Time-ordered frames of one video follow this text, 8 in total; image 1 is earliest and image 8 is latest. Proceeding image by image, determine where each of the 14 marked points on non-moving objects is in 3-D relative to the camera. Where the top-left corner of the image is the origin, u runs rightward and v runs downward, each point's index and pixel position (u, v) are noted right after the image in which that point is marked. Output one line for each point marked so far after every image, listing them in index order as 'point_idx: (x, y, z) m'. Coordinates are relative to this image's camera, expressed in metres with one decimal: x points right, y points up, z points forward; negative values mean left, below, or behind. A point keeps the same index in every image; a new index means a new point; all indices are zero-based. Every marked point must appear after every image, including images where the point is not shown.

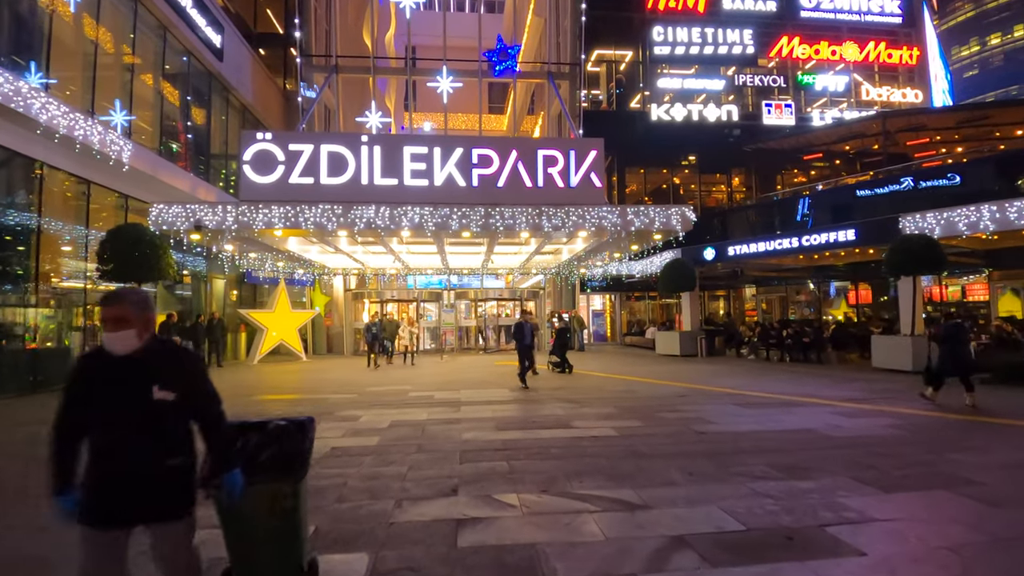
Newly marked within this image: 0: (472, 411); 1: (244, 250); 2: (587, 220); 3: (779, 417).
0: (-0.6, -1.9, +8.6) m
1: (-7.7, +1.1, +16.1) m
2: (+1.7, +1.5, +12.9) m
3: (+3.9, -1.9, +8.2) m
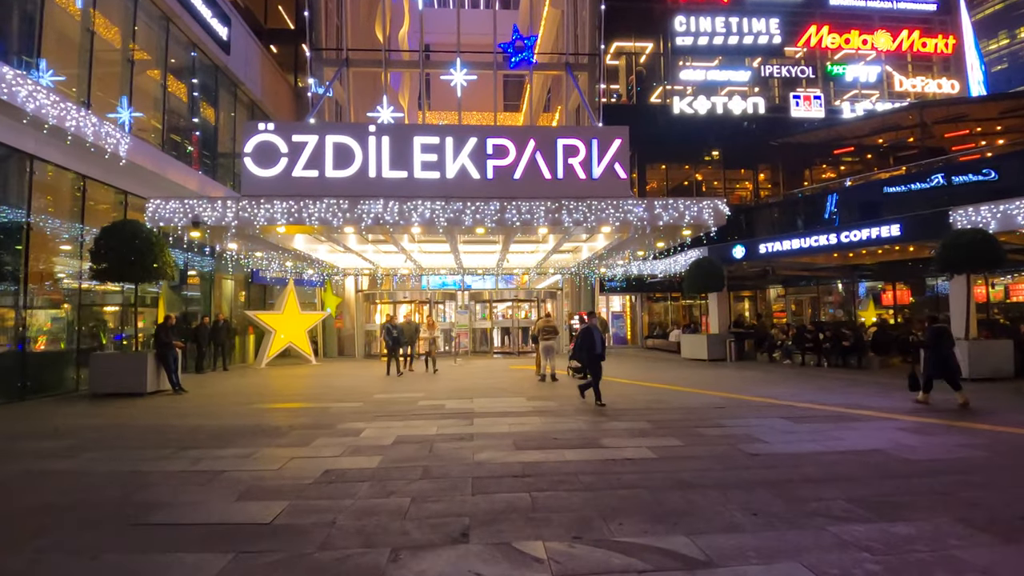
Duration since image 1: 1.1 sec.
0: (-0.3, -1.9, +7.7) m
1: (-7.2, +1.1, +15.4) m
2: (+2.1, +1.5, +11.9) m
3: (+4.1, -1.9, +7.1) m
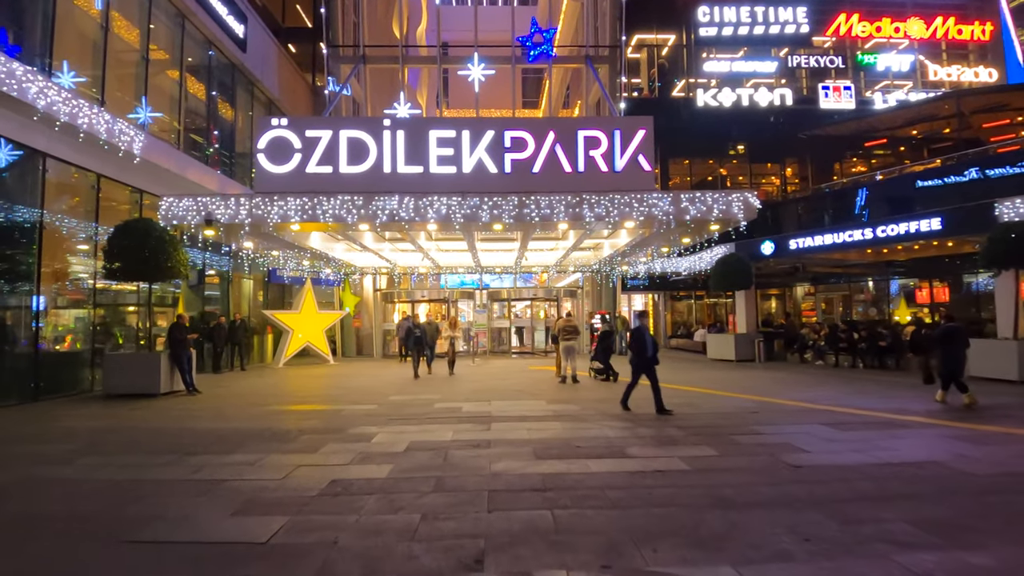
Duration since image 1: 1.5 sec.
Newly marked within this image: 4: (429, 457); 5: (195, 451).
0: (-0.1, -1.9, +7.3) m
1: (-6.7, +1.1, +15.2) m
2: (+2.5, +1.6, +11.4) m
3: (+4.4, -1.8, +6.6) m
4: (-0.9, -1.8, +6.1) m
5: (-3.8, -2.0, +6.8) m
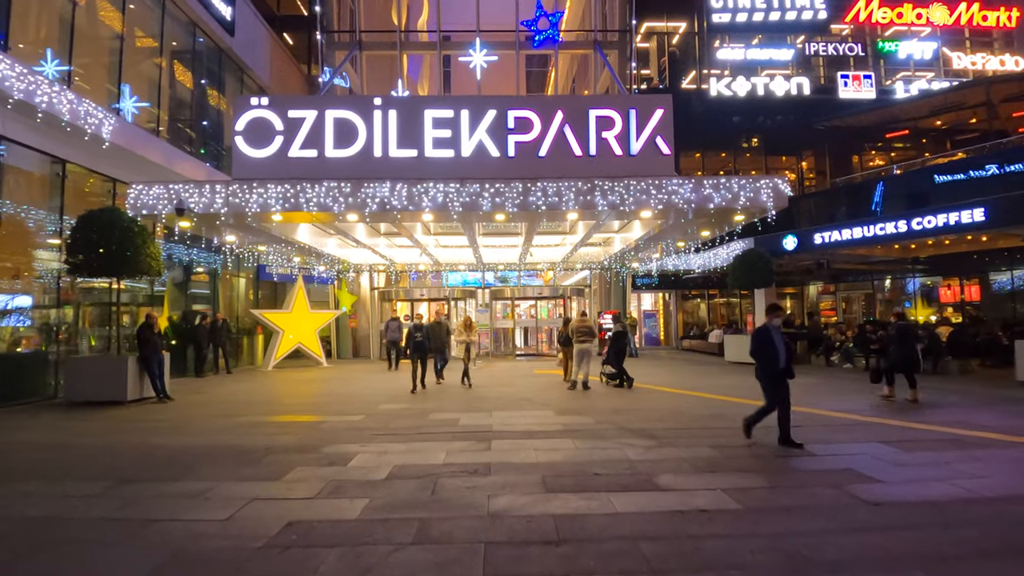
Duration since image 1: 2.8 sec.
0: (0.0, -1.8, +6.2) m
1: (-6.6, +1.2, +14.1) m
2: (+2.5, +1.6, +10.3) m
3: (+4.4, -1.7, +5.4) m
4: (-0.9, -1.8, +5.0) m
5: (-3.8, -1.9, +5.7) m
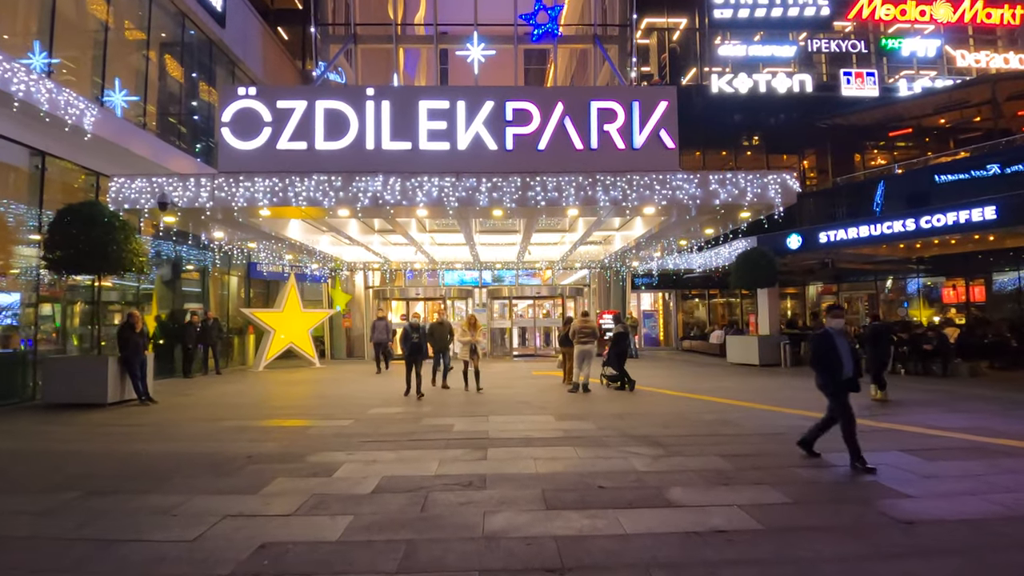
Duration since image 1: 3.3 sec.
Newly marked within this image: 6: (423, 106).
0: (0.0, -1.8, +5.8) m
1: (-6.6, +1.2, +13.7) m
2: (+2.5, +1.6, +9.9) m
3: (+4.4, -1.7, +5.0) m
4: (-0.9, -1.8, +4.6) m
5: (-3.8, -1.9, +5.3) m
6: (-1.7, +3.4, +10.4) m
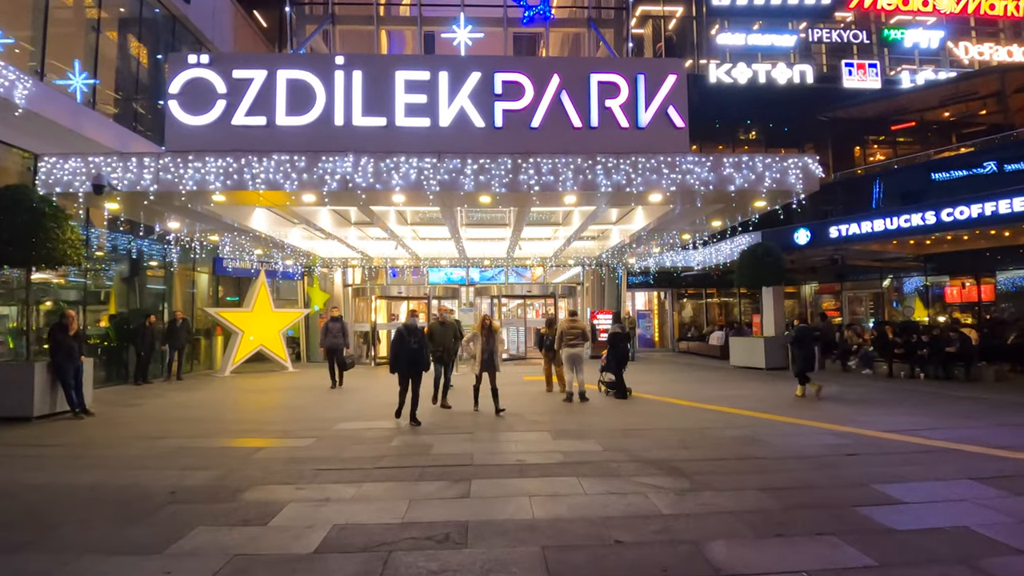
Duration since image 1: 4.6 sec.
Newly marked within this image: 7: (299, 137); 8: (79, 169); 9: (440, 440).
0: (-0.1, -1.7, +4.6) m
1: (-6.9, +1.3, +12.3) m
2: (+2.3, +1.7, +8.7) m
3: (+4.3, -1.7, +3.9) m
4: (-0.9, -1.7, +3.4) m
5: (-3.9, -1.8, +4.0) m
6: (-1.8, +3.4, +9.2) m
7: (-3.4, +2.4, +9.0) m
8: (-6.8, +1.8, +8.8) m
9: (-0.9, -1.8, +6.7) m
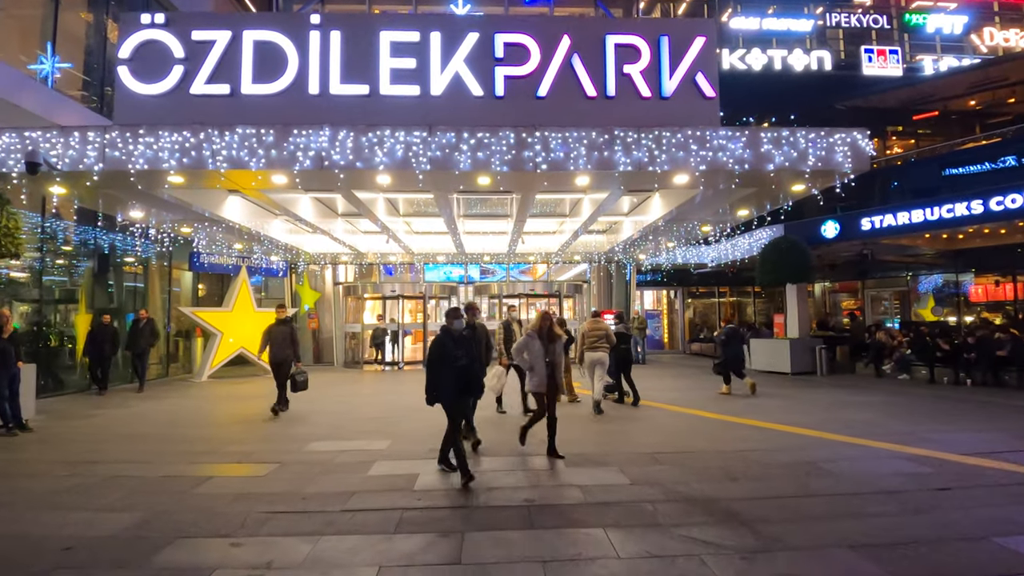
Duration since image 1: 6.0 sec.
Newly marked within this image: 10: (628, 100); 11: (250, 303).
0: (-0.1, -1.6, +3.3) m
1: (-6.8, +1.3, +11.1) m
2: (+2.4, +1.8, +7.5) m
3: (+4.4, -1.6, +2.7) m
4: (-0.9, -1.6, +2.2) m
5: (-3.9, -1.8, +2.8) m
6: (-1.8, +3.5, +7.9) m
7: (-3.4, +2.5, +7.8) m
8: (-6.7, +1.9, +7.5) m
9: (-0.8, -1.7, +5.4) m
10: (+1.6, +2.7, +8.0) m
11: (-7.0, -0.4, +15.1) m
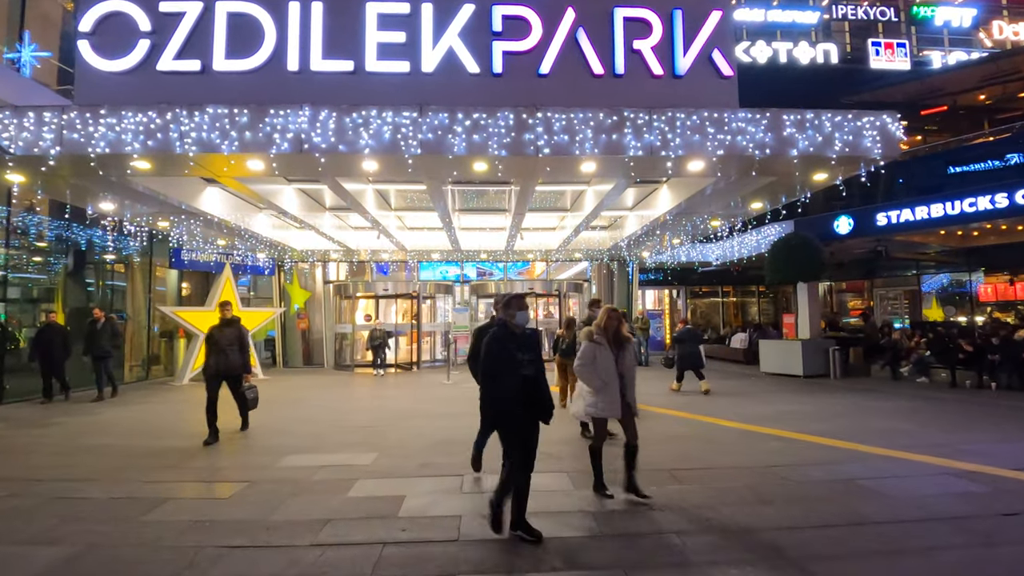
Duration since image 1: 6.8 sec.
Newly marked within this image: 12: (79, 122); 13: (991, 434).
0: (-0.1, -1.6, +2.7) m
1: (-6.9, +1.4, +10.4) m
2: (+2.4, +1.8, +6.8) m
3: (+4.4, -1.6, +2.0) m
4: (-0.9, -1.6, +1.5) m
5: (-3.8, -1.7, +2.1) m
6: (-1.8, +3.5, +7.2) m
7: (-3.4, +2.5, +7.1) m
8: (-6.7, +1.9, +6.8) m
9: (-0.8, -1.7, +4.8) m
10: (+1.6, +2.7, +7.3) m
11: (-7.1, -0.4, +14.4) m
12: (-5.2, +2.0, +6.7) m
13: (+6.2, -1.9, +7.2) m
